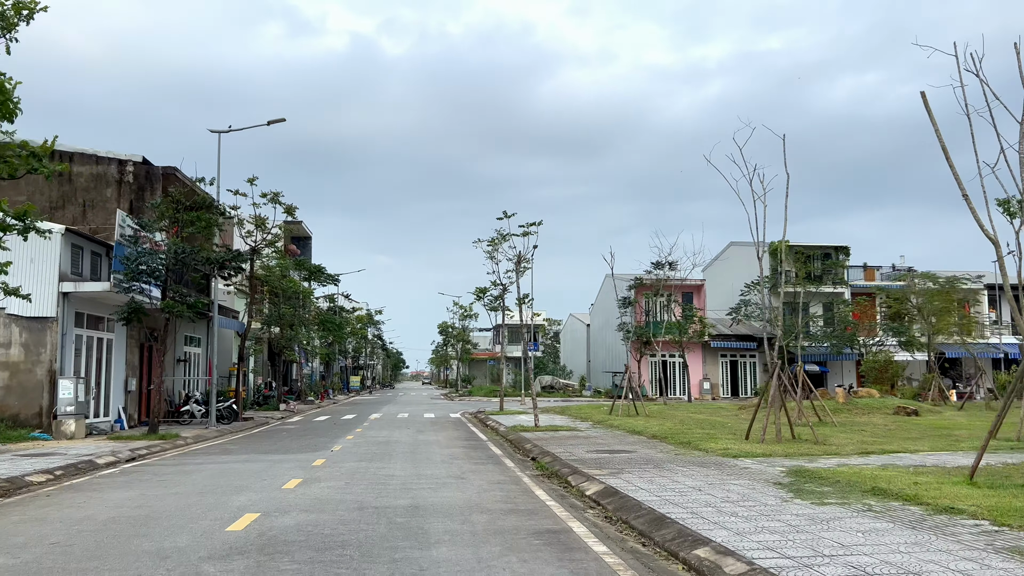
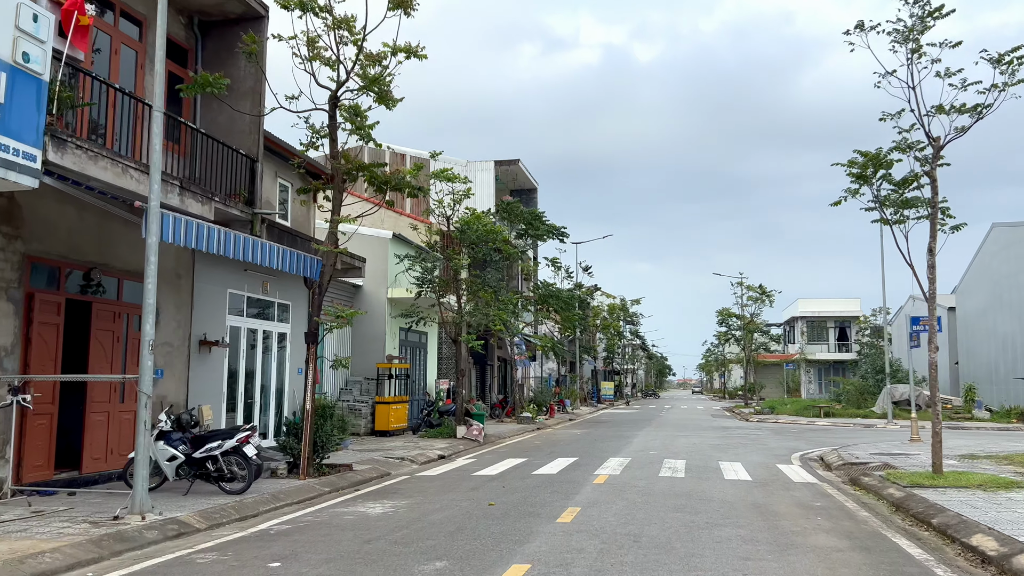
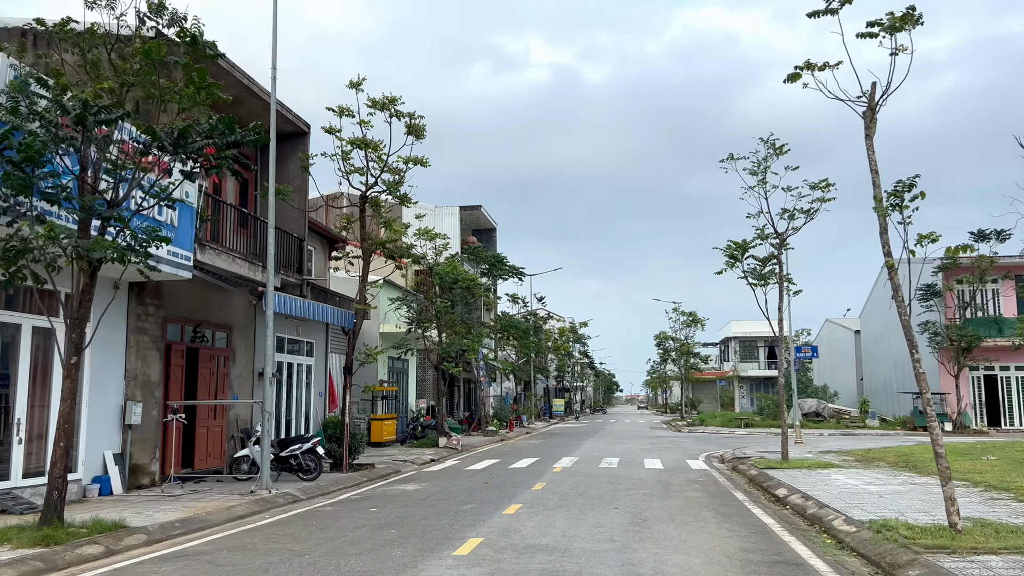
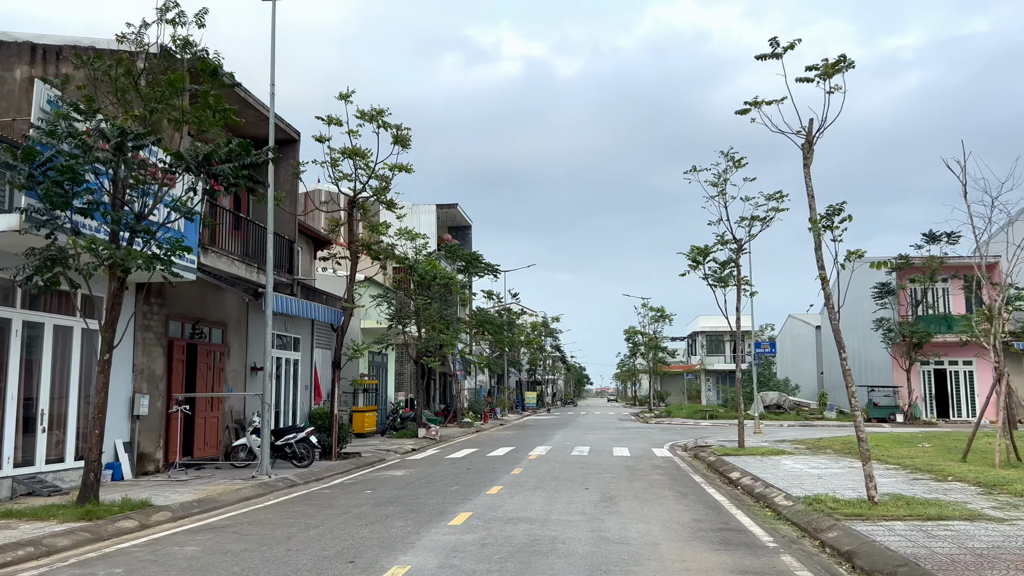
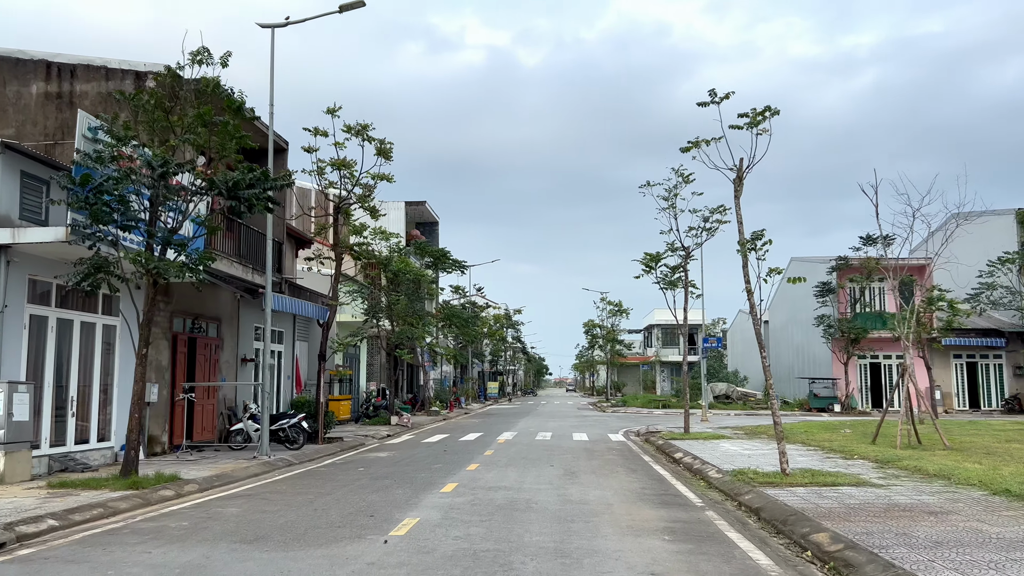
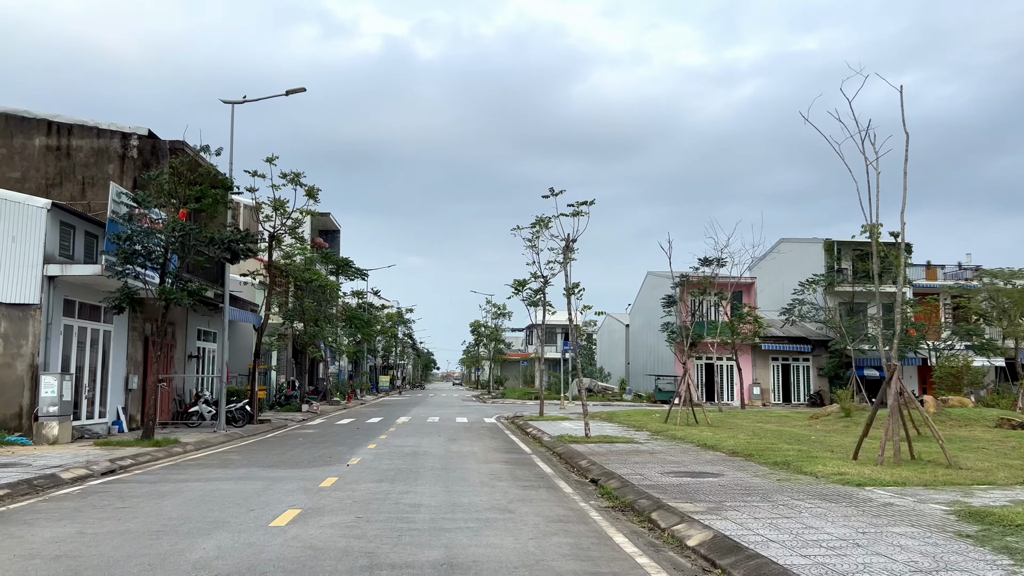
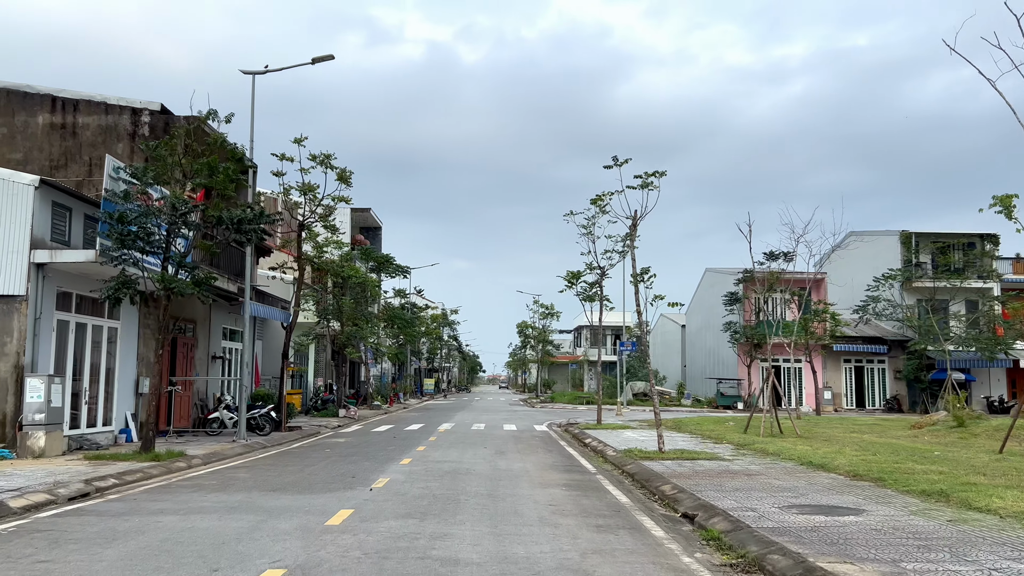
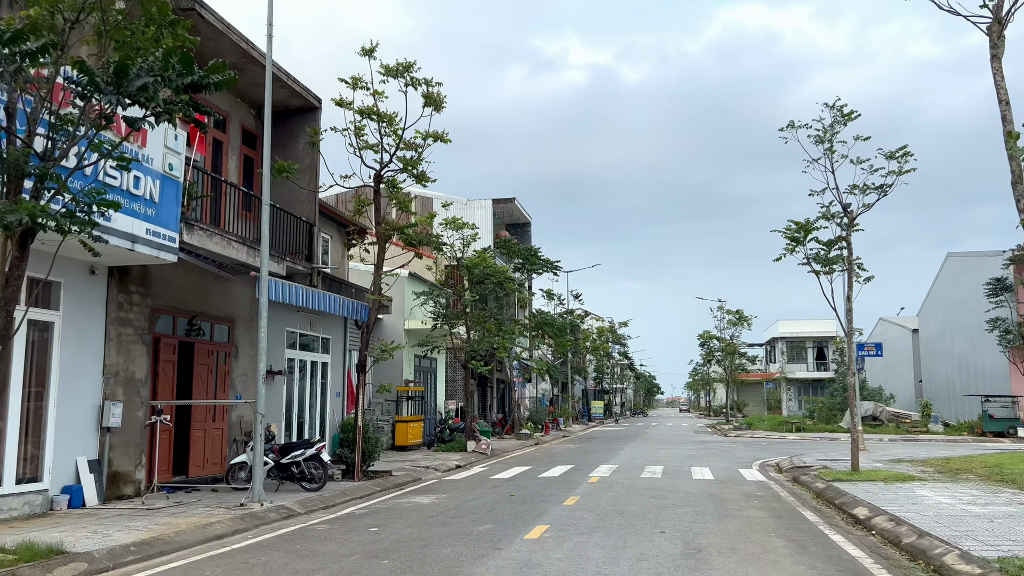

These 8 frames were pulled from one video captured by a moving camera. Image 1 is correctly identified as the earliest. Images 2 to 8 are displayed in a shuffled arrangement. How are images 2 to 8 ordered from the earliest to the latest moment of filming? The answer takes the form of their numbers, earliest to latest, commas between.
6, 7, 5, 4, 3, 8, 2
